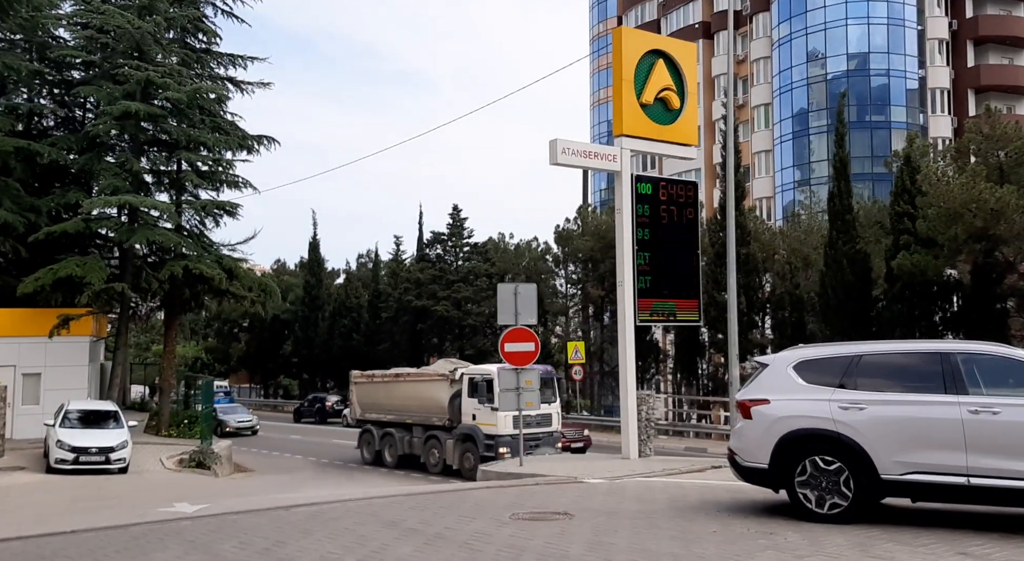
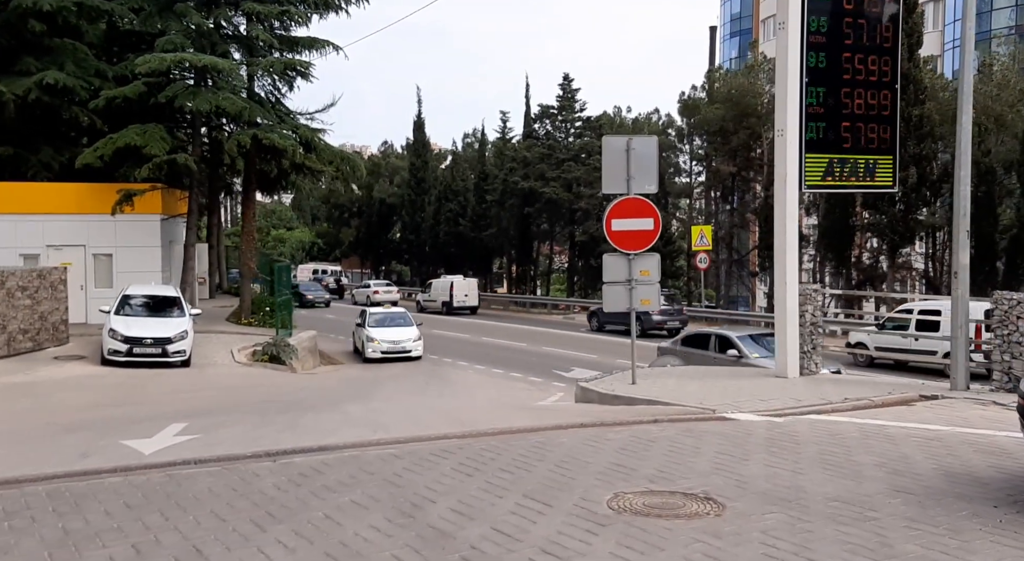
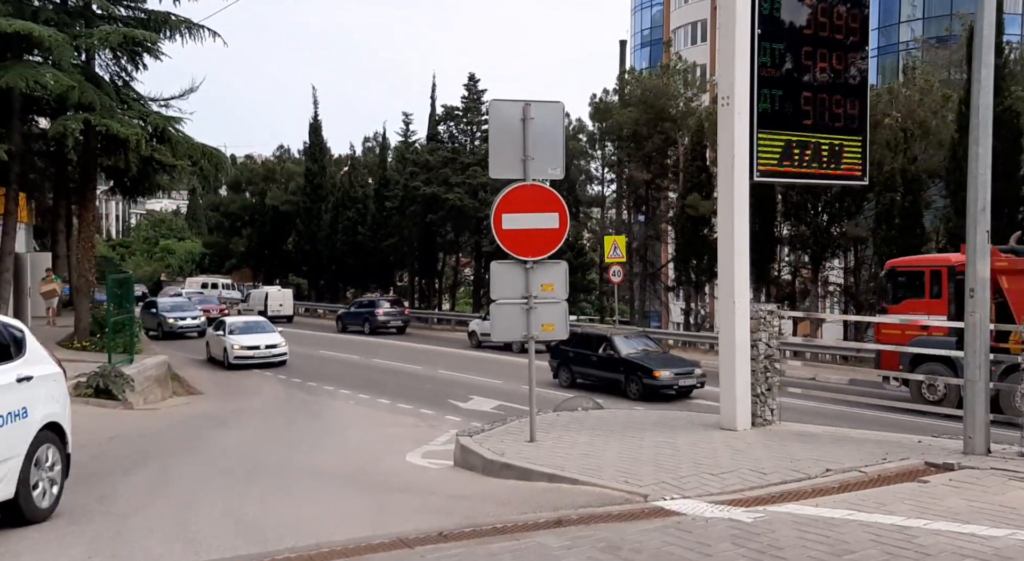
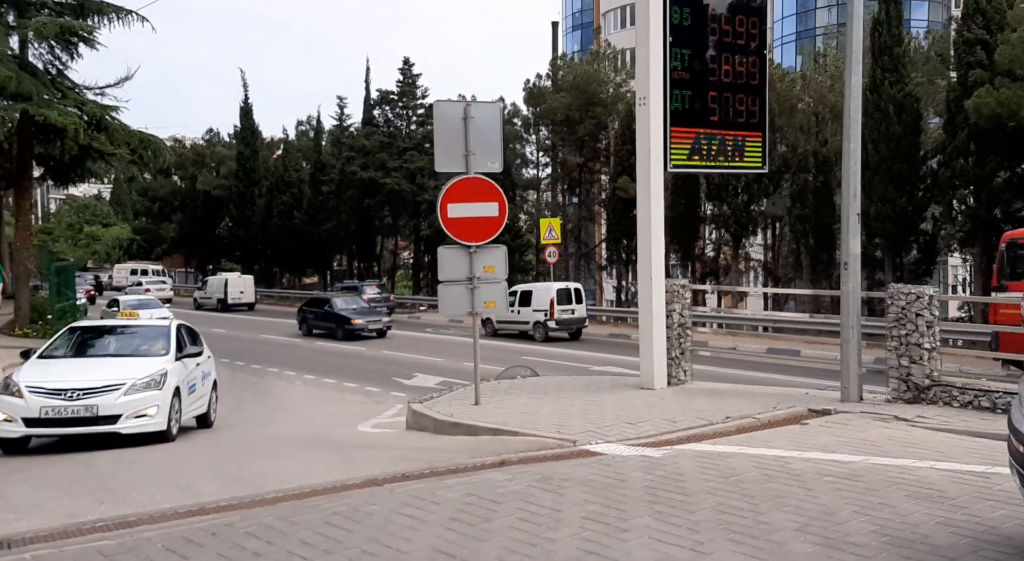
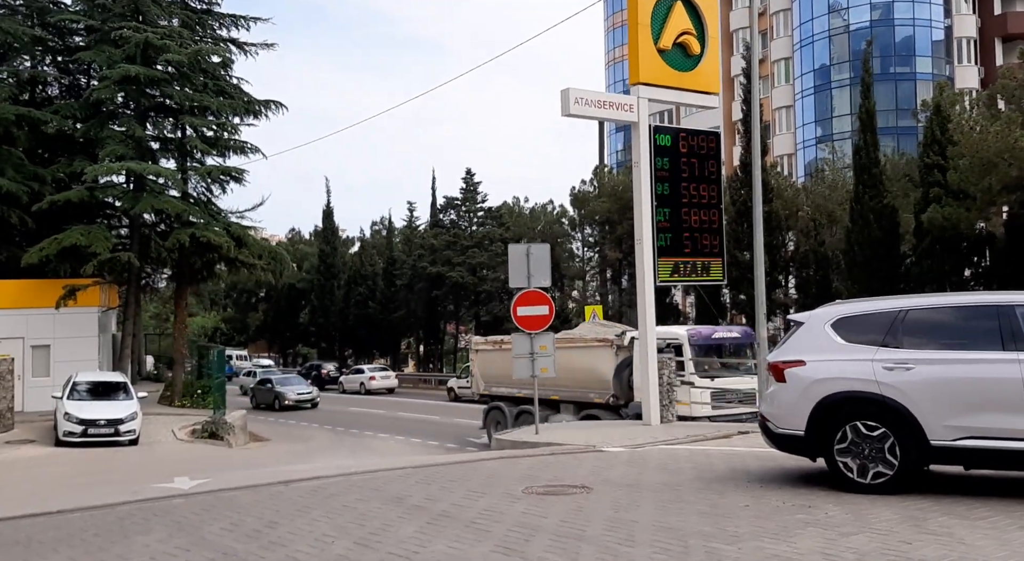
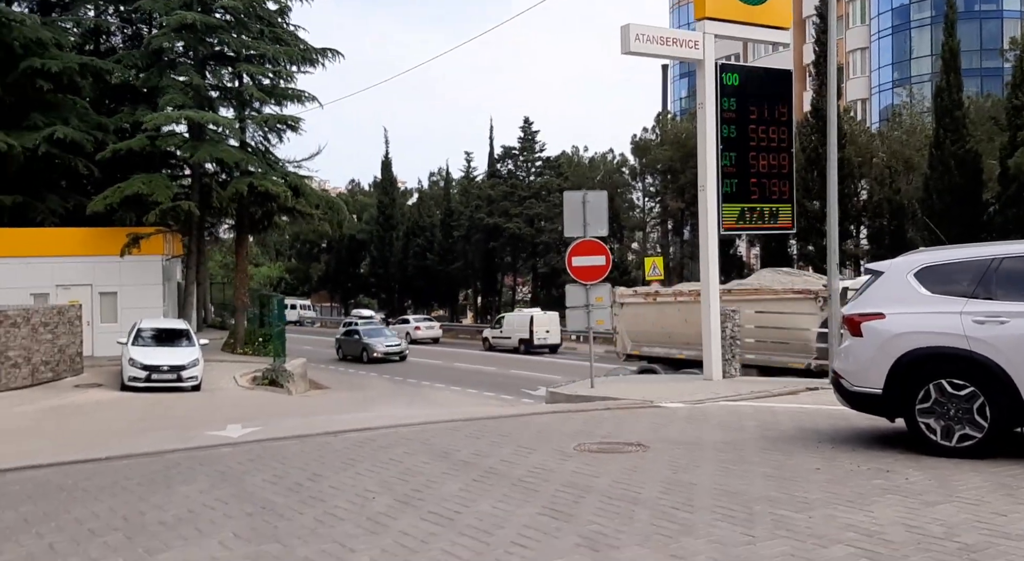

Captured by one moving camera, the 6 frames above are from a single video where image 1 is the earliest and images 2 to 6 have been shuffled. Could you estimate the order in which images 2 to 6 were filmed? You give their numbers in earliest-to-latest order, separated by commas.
5, 6, 2, 4, 3
